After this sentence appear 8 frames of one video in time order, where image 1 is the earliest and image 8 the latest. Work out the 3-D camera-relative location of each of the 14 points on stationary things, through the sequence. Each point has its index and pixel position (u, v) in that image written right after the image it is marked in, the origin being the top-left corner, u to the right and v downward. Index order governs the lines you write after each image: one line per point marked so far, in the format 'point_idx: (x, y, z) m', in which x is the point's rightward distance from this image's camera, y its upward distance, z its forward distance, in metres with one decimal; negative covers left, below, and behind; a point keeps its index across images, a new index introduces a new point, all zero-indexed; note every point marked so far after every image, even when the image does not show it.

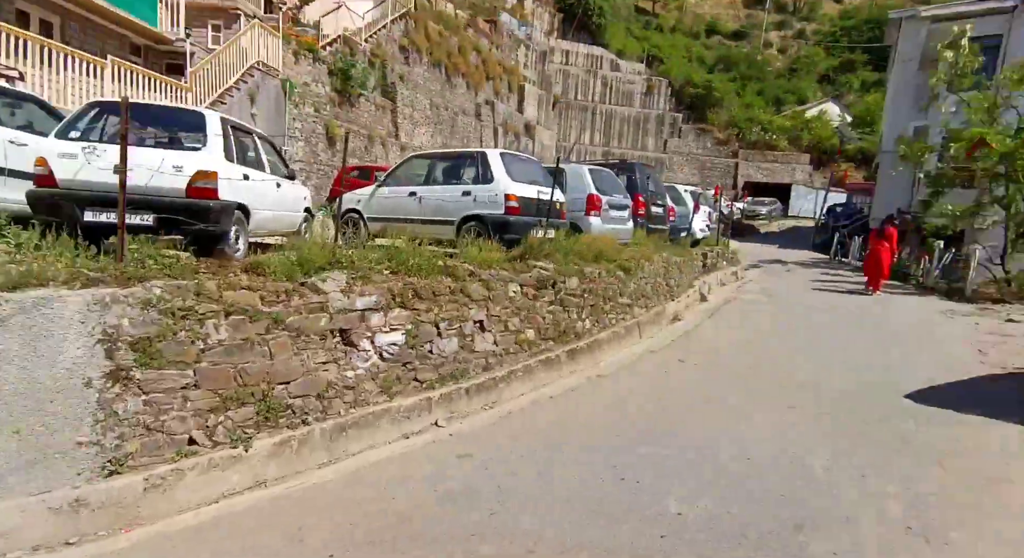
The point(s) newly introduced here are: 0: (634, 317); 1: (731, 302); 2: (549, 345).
0: (+1.9, -0.6, +8.5) m
1: (+4.7, -0.5, +11.5) m
2: (+0.4, -0.8, +6.5) m
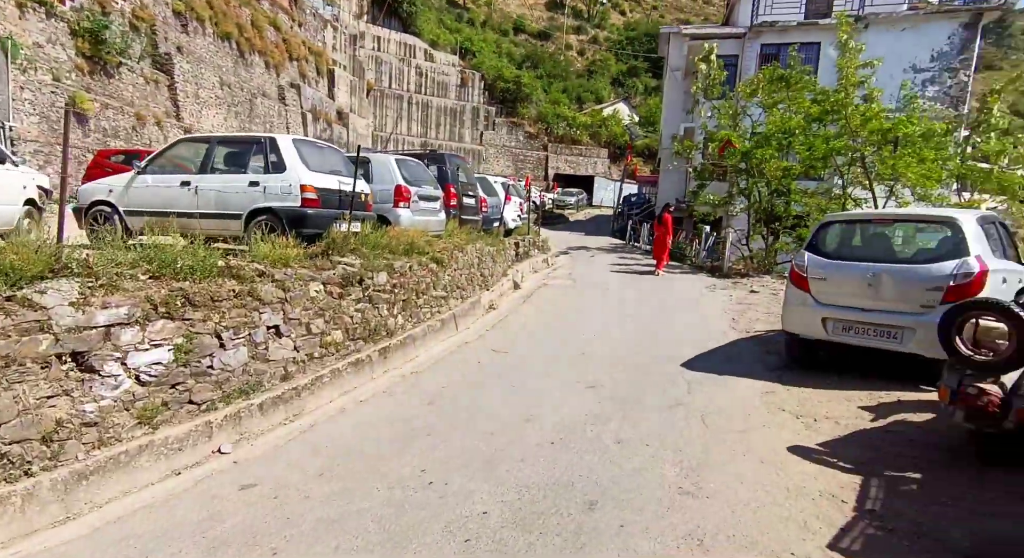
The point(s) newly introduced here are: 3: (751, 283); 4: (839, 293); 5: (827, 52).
0: (-1.0, -0.5, +8.4) m
1: (+0.7, -0.2, +12.2) m
2: (-1.7, -0.8, +6.1) m
3: (+5.0, -0.1, +11.2) m
4: (+3.1, -0.1, +5.0) m
5: (+11.6, +8.4, +19.9) m
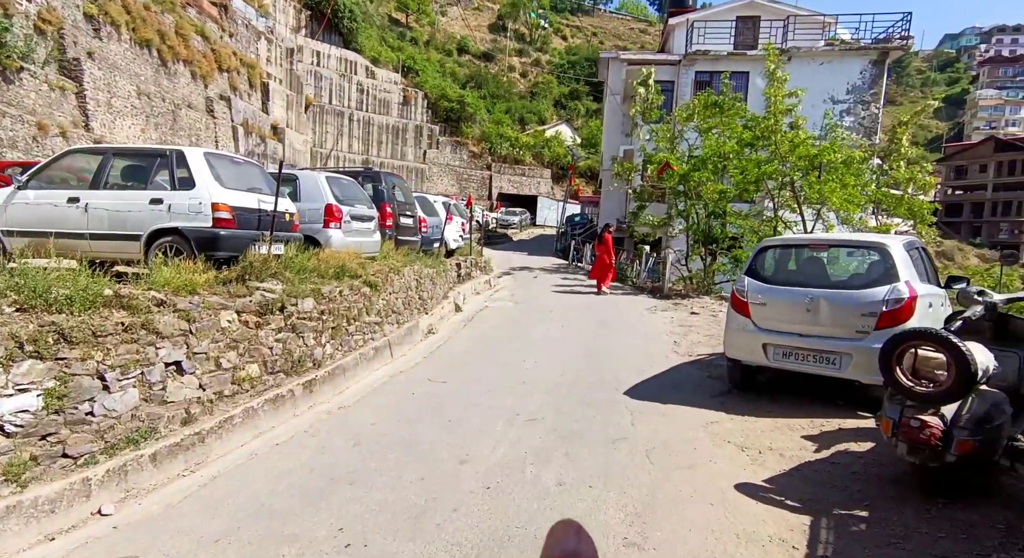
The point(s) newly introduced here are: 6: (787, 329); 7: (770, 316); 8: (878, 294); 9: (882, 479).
0: (-1.9, -0.8, +7.9) m
1: (-0.6, -0.7, +11.9) m
2: (-2.4, -1.0, +5.6) m
3: (+3.8, -0.5, +11.4) m
4: (+2.5, -0.4, +5.0) m
5: (+9.4, +7.7, +20.9) m
6: (+2.5, -0.5, +4.9) m
7: (+2.4, -0.4, +5.0) m
8: (+3.1, -0.1, +4.5) m
9: (+2.4, -1.3, +3.5) m
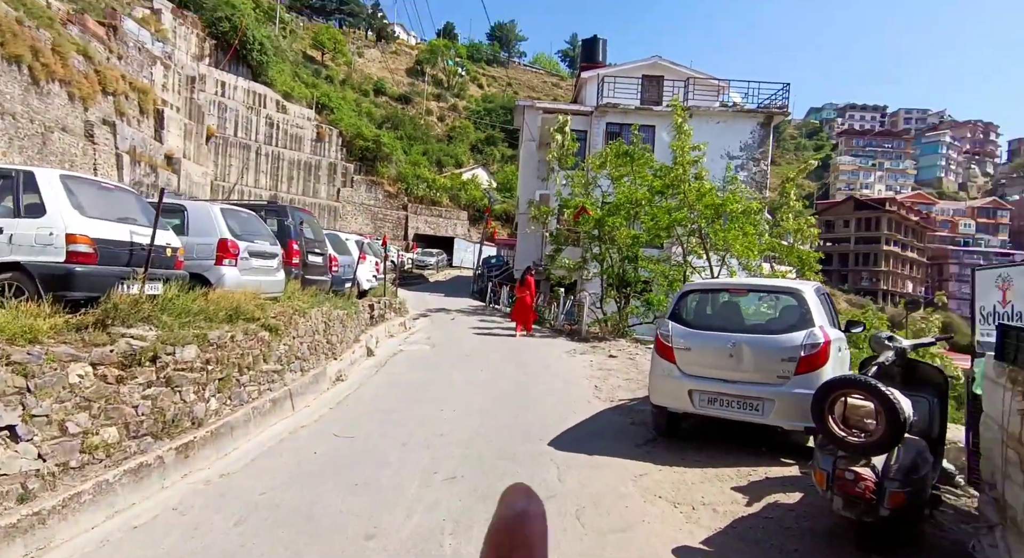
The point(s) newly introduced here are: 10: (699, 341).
0: (-3.0, -1.4, +7.1) m
1: (-2.3, -1.6, +11.2) m
2: (-3.2, -1.4, +4.7) m
3: (+2.0, -1.4, +11.4) m
4: (+1.7, -0.8, +4.9) m
5: (+6.1, +5.9, +22.2) m
6: (+1.8, -0.9, +4.9) m
7: (+1.7, -0.8, +5.0) m
8: (+2.4, -0.5, +4.6) m
9: (+1.9, -1.6, +3.4) m
10: (+1.7, -0.6, +5.0) m
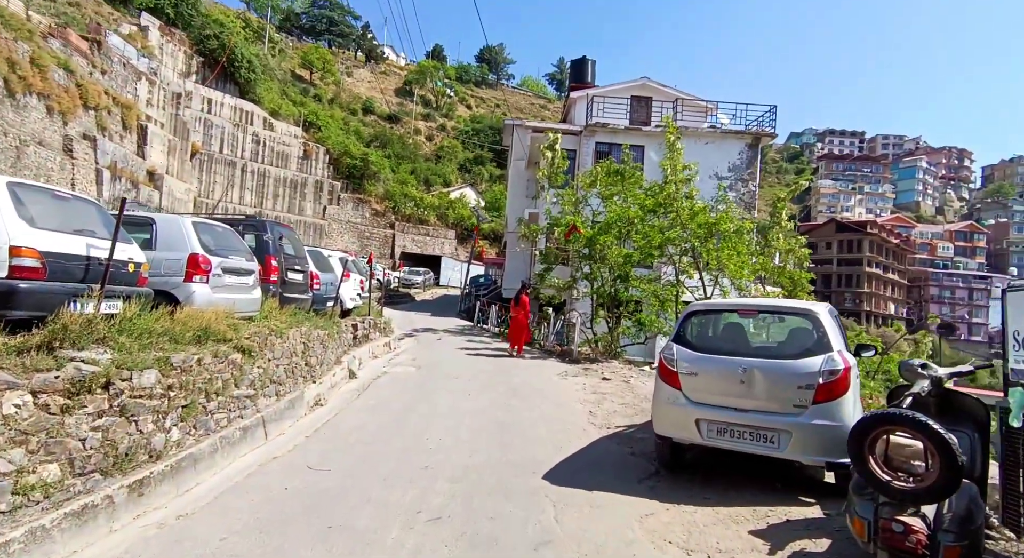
0: (-3.1, -1.6, +6.6) m
1: (-2.5, -2.0, +10.7) m
2: (-3.2, -1.6, +4.2) m
3: (+1.8, -1.8, +11.0) m
4: (+1.7, -0.9, +4.5) m
5: (+5.7, +5.1, +22.2) m
6: (+1.7, -1.0, +4.5) m
7: (+1.6, -0.9, +4.6) m
8: (+2.4, -0.7, +4.2) m
9: (+1.9, -1.7, +3.0) m
10: (+1.7, -0.7, +4.6) m
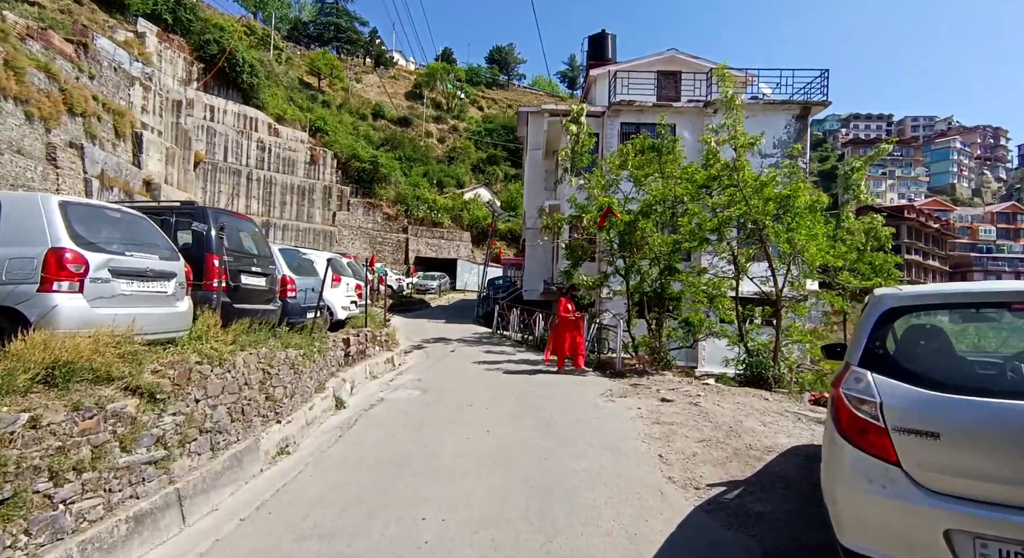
0: (-2.8, -1.7, +4.4) m
1: (-2.1, -2.0, +8.5) m
2: (-3.0, -1.6, +2.0) m
3: (+2.3, -1.7, +8.6) m
4: (+1.9, -0.8, +2.2) m
5: (+6.3, +5.3, +19.8) m
6: (+1.9, -0.9, +2.2) m
7: (+1.8, -0.8, +2.3) m
8: (+2.5, -0.5, +1.9) m
9: (+2.1, -1.5, +0.6) m
10: (+1.9, -0.6, +2.3) m
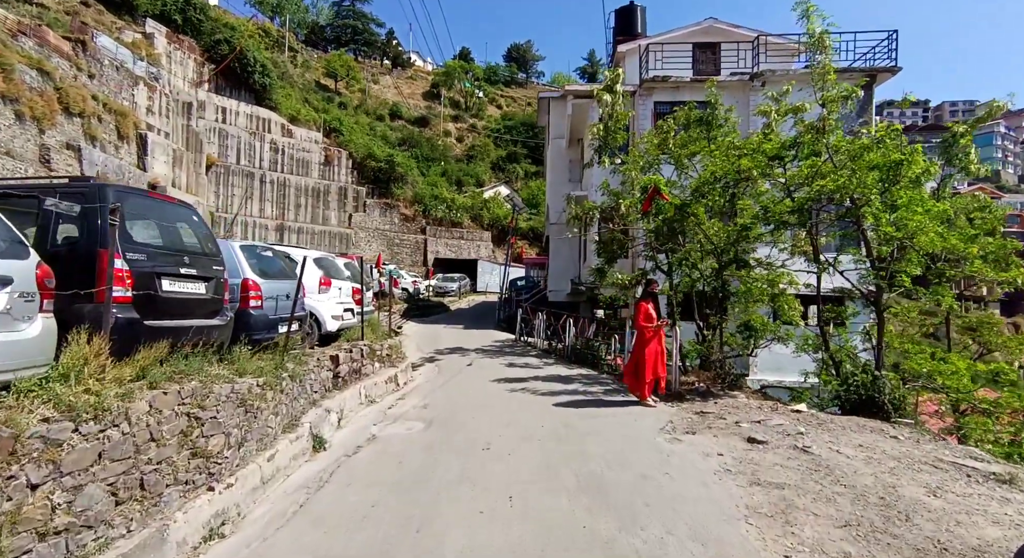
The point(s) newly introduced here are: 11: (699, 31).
0: (-2.6, -1.7, +2.5) m
1: (-1.7, -2.0, +6.6) m
2: (-2.9, -1.6, +0.1) m
3: (+2.6, -1.7, +6.5) m
4: (+2.0, -0.7, +0.1) m
5: (+6.9, +5.4, +17.5) m
6: (+2.0, -0.8, +0.1) m
7: (+1.9, -0.7, +0.2) m
8: (+2.6, -0.4, -0.3) m
9: (+2.1, -1.5, -1.5) m
10: (+1.9, -0.5, +0.2) m
11: (+6.6, +8.7, +18.9) m
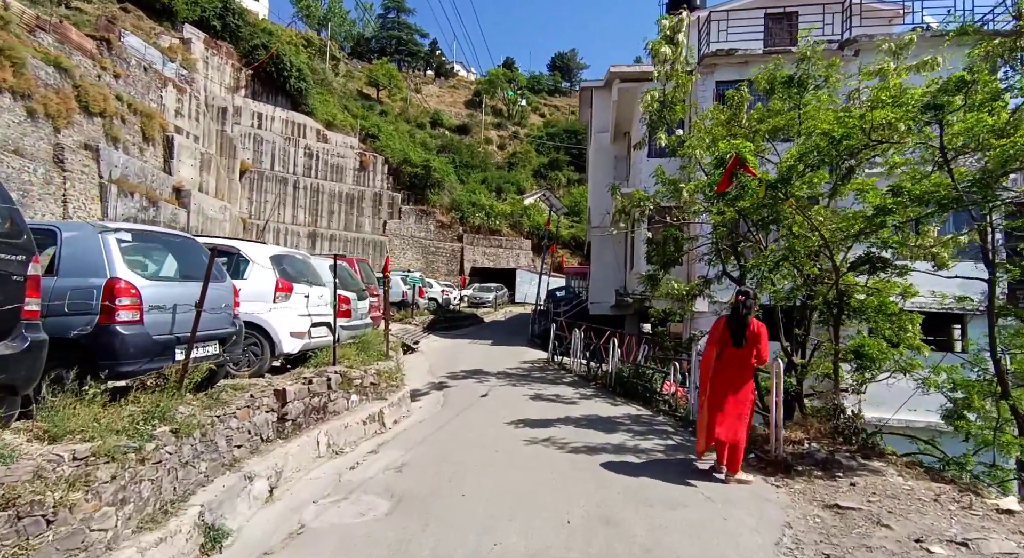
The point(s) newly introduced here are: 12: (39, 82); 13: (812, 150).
0: (-2.9, -1.6, +0.1) m
1: (-1.7, -2.0, +4.1) m
2: (-3.4, -1.5, -2.2) m
3: (+2.7, -1.7, +3.7) m
4: (+1.5, -0.6, -2.6) m
5: (+7.9, +5.1, +14.5) m
6: (+1.6, -0.7, -2.7) m
7: (+1.5, -0.6, -2.5) m
8: (+2.1, -0.3, -3.0) m
9: (+1.5, -1.3, -4.2) m
10: (+1.5, -0.4, -2.5) m
11: (+7.7, +8.4, +16.0) m
12: (-16.3, +6.9, +18.4) m
13: (+3.9, +1.6, +7.0) m
